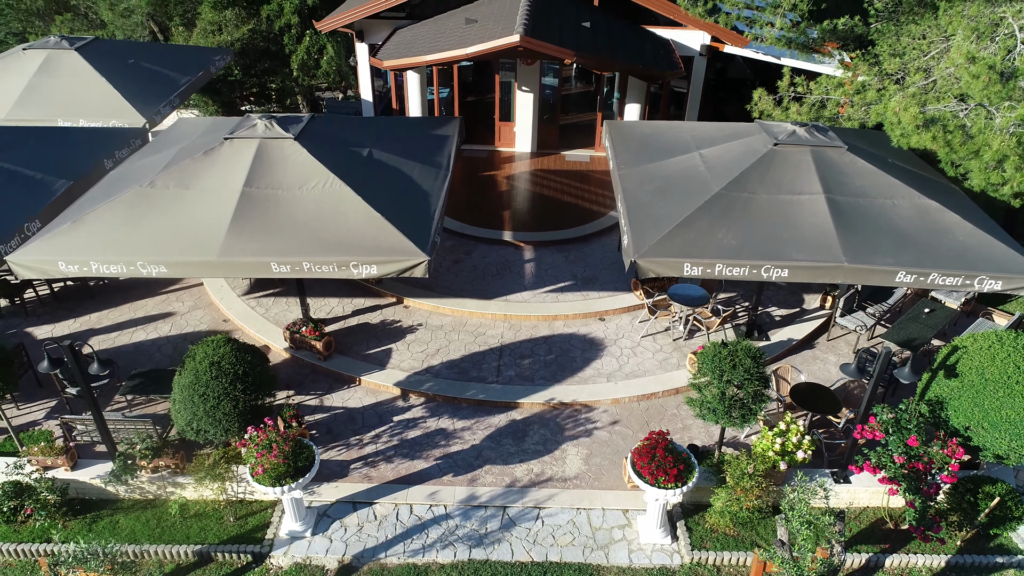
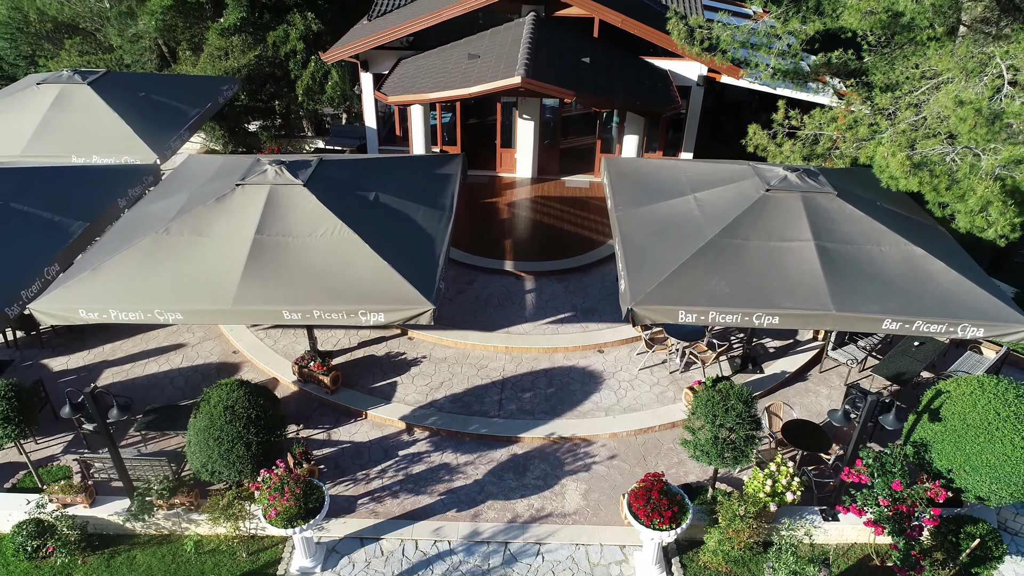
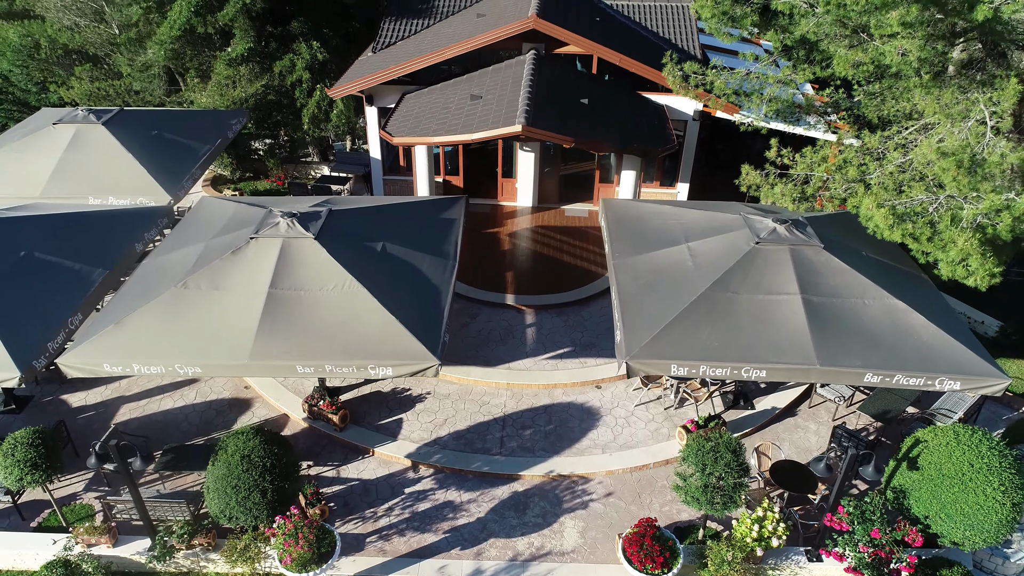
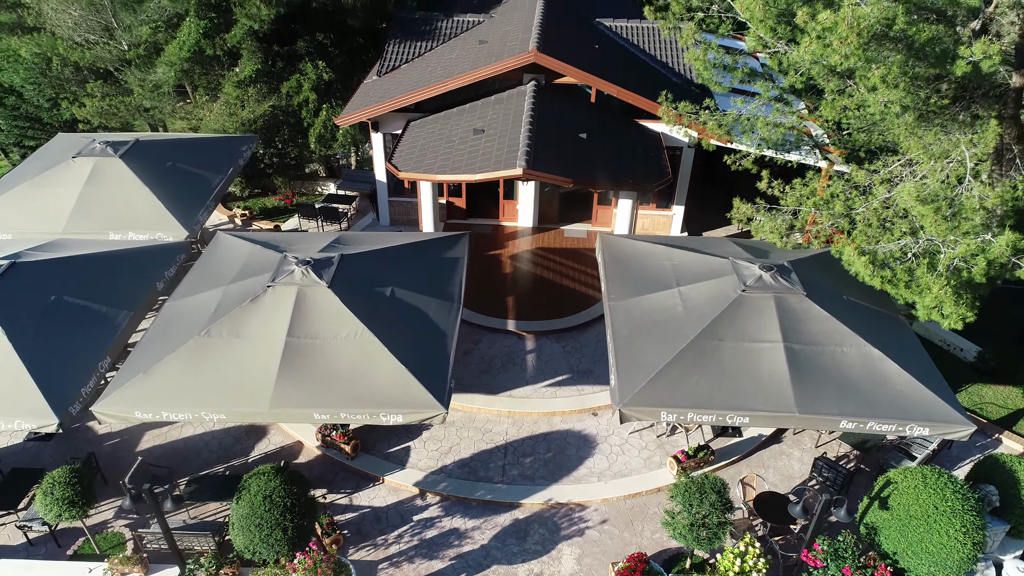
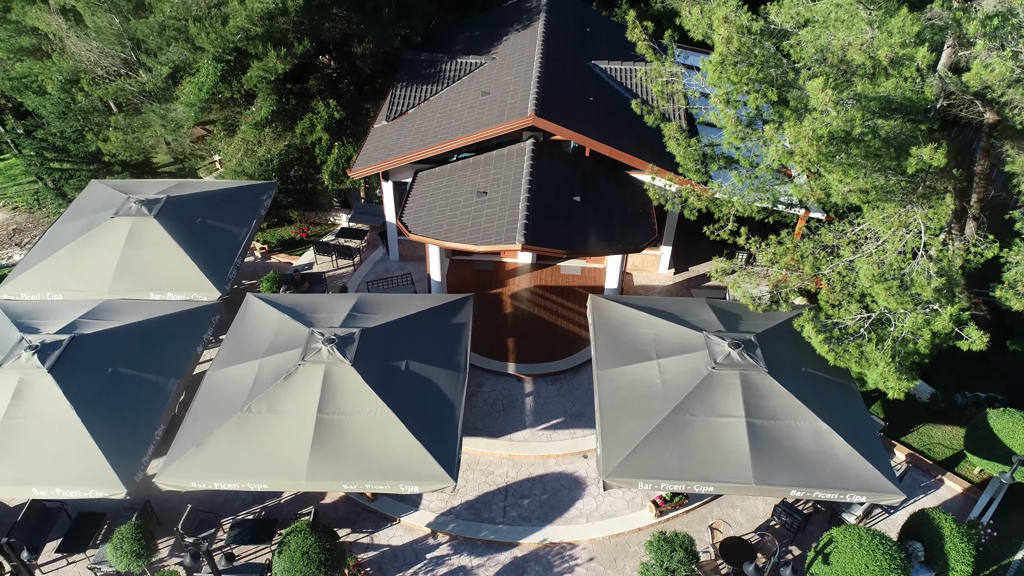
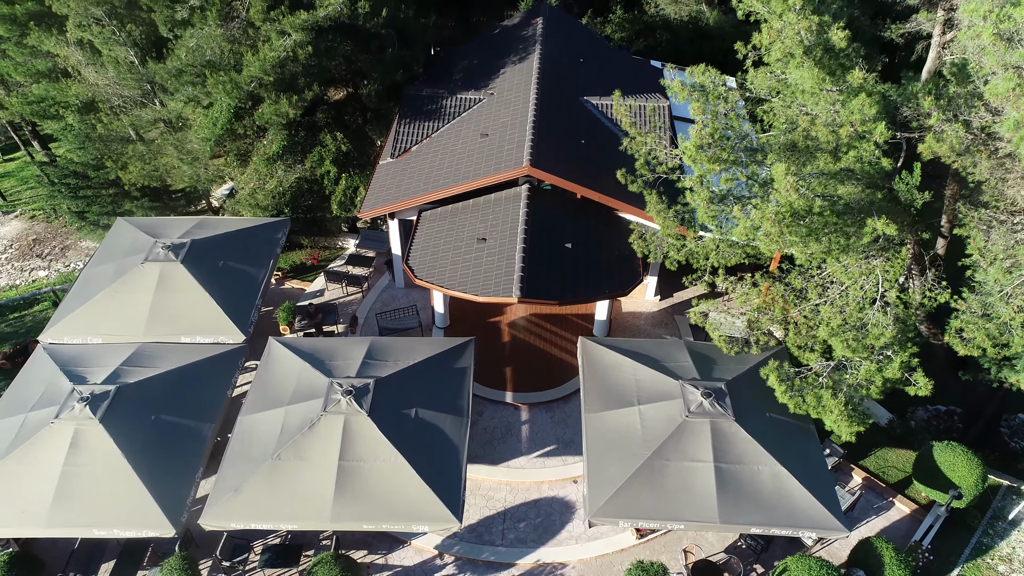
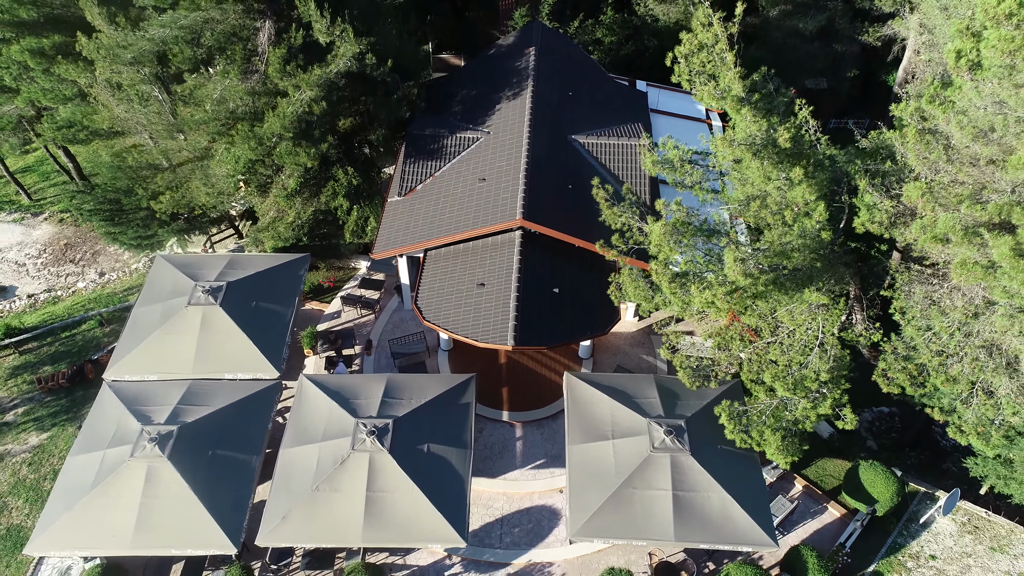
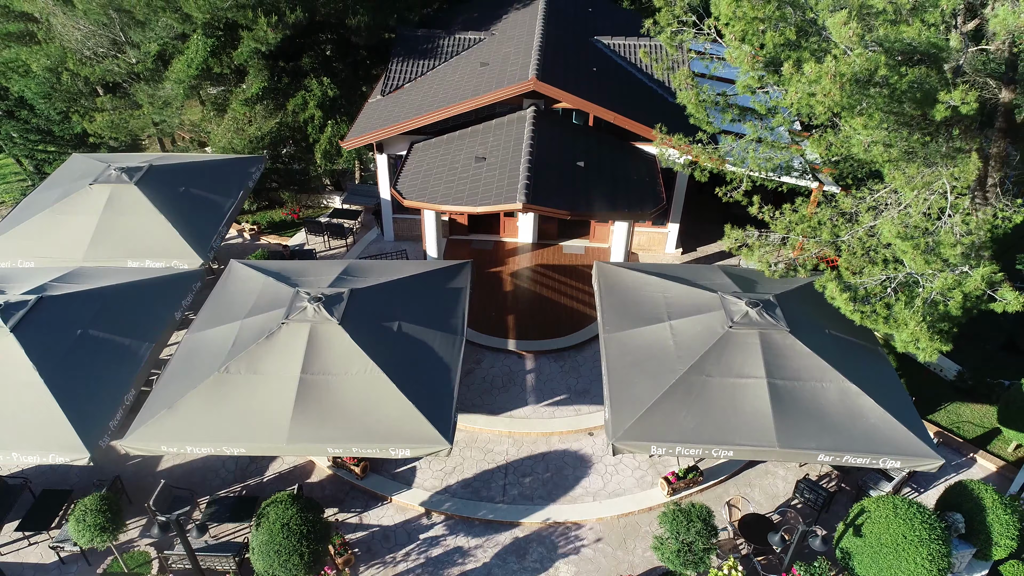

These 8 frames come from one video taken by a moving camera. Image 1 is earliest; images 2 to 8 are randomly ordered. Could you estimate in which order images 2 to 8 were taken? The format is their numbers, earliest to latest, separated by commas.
2, 3, 4, 8, 5, 6, 7
